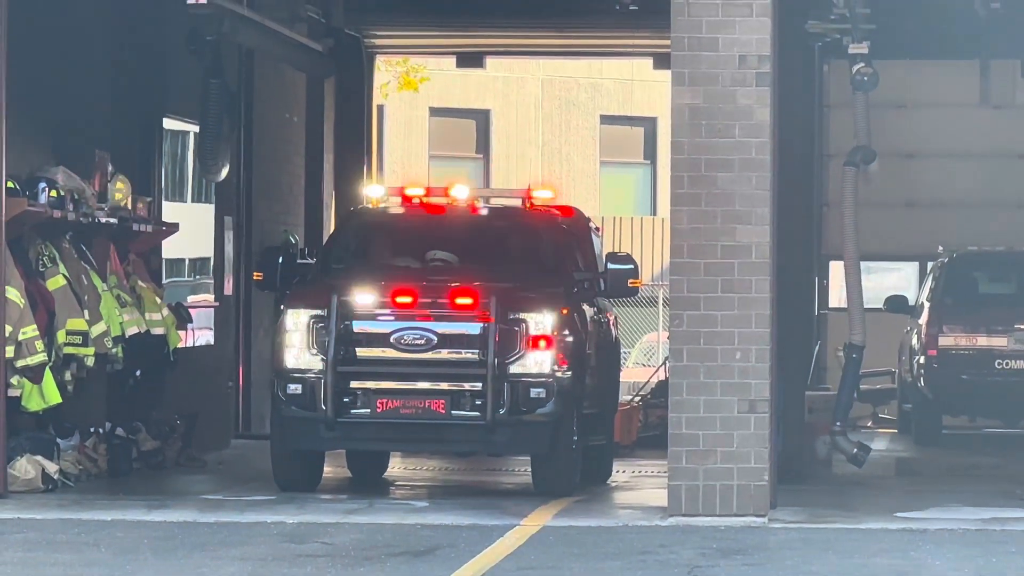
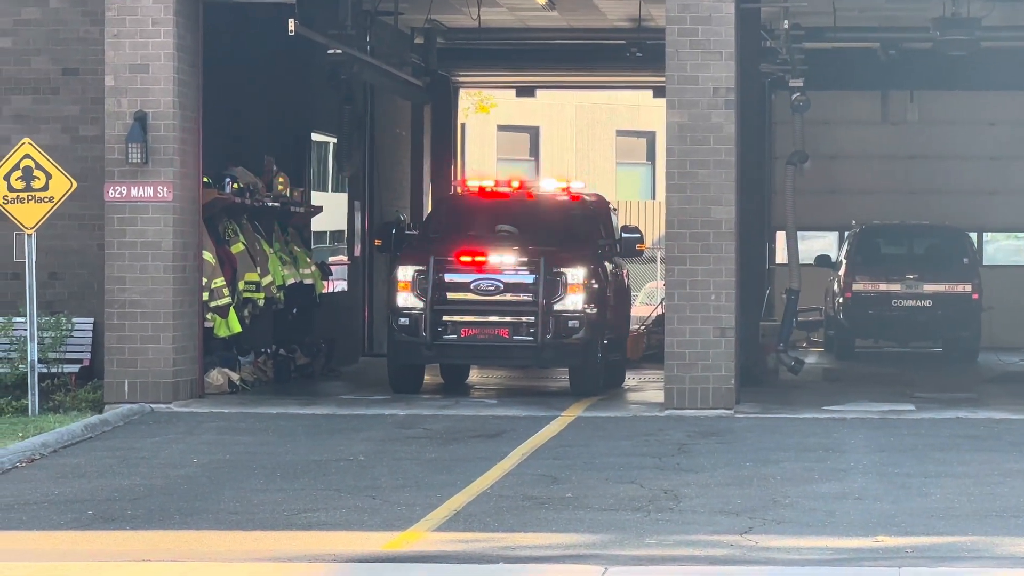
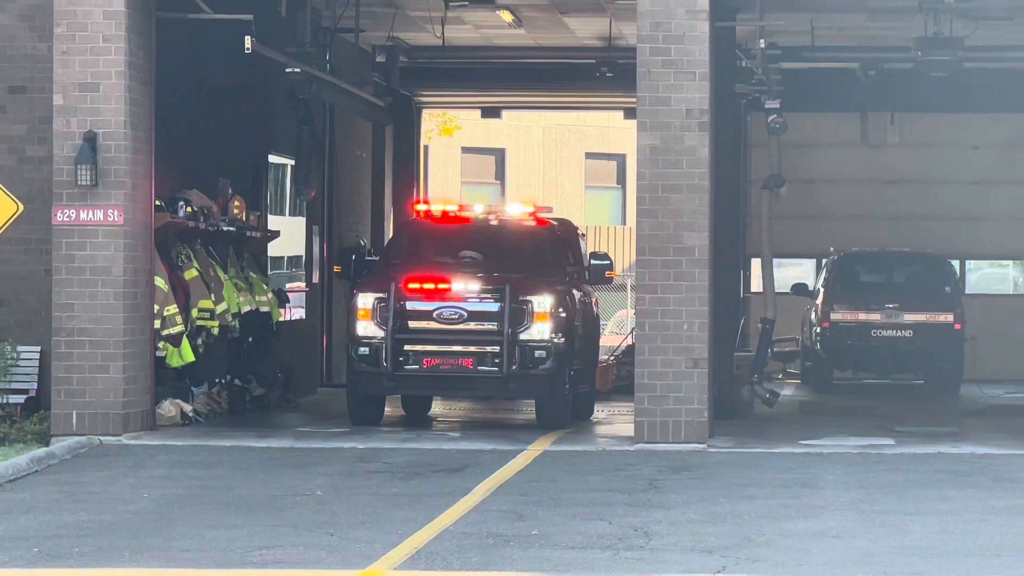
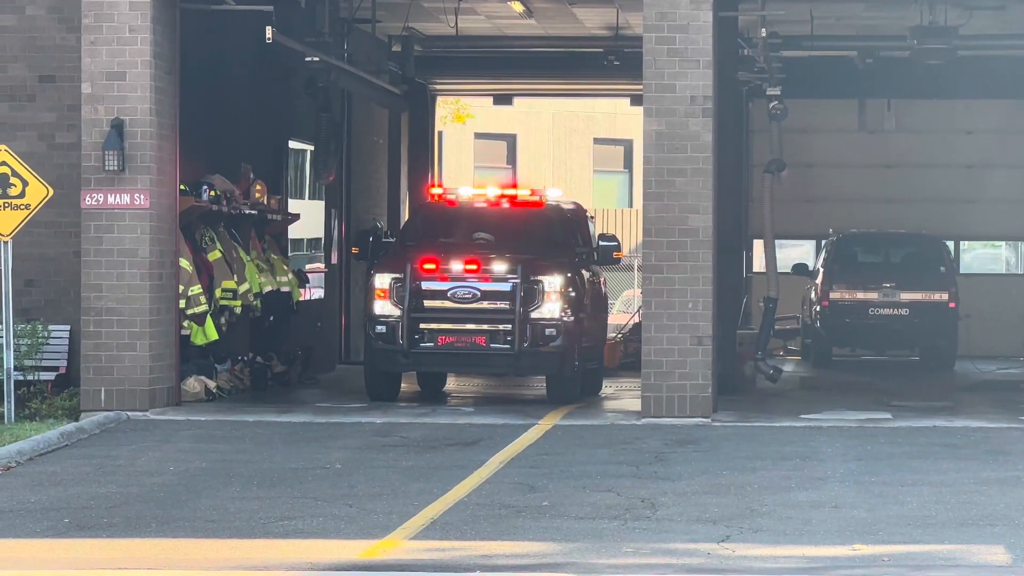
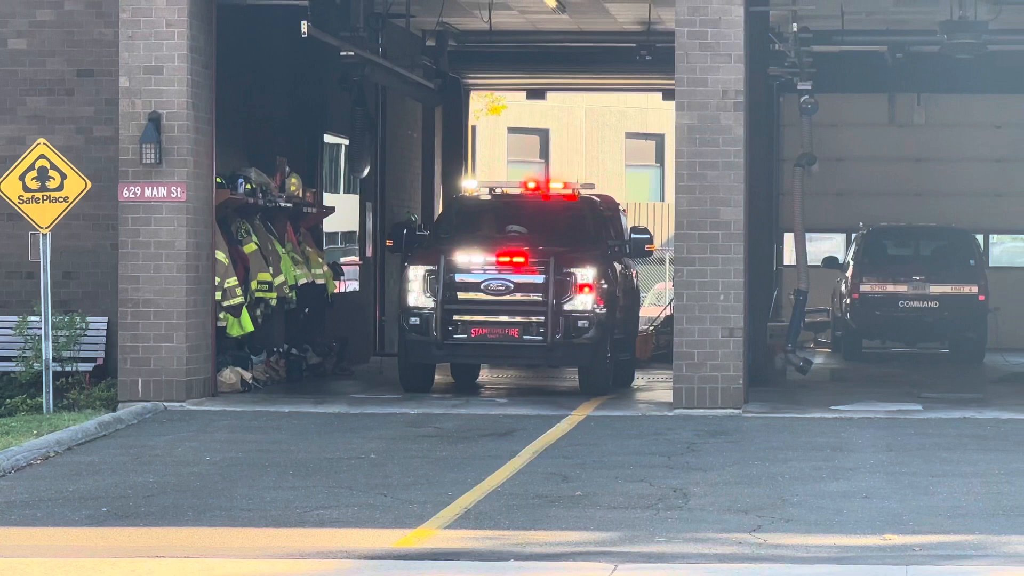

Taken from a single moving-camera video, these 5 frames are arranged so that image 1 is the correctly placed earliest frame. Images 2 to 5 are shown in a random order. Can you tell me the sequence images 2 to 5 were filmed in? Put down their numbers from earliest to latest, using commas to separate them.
3, 4, 2, 5
